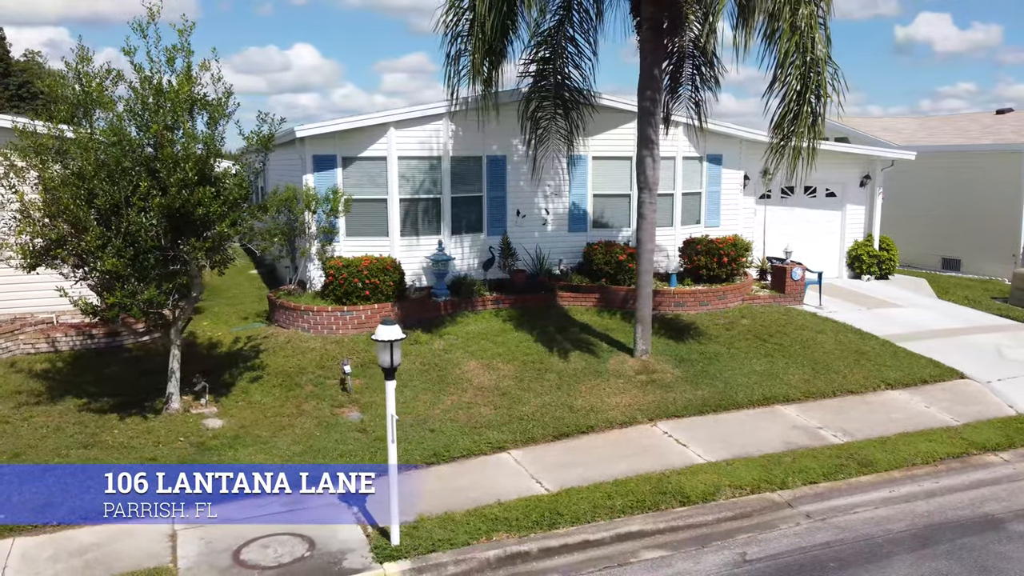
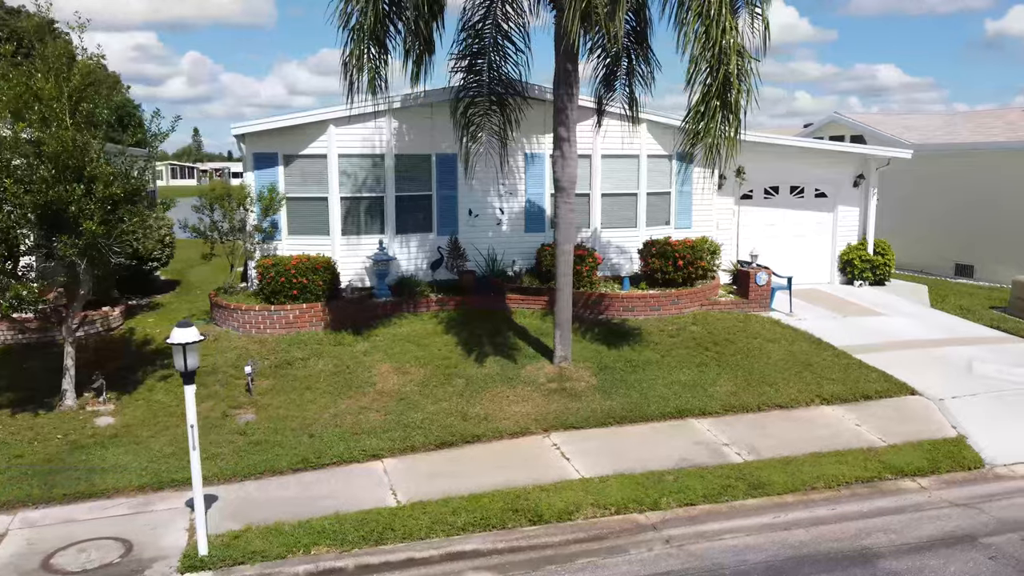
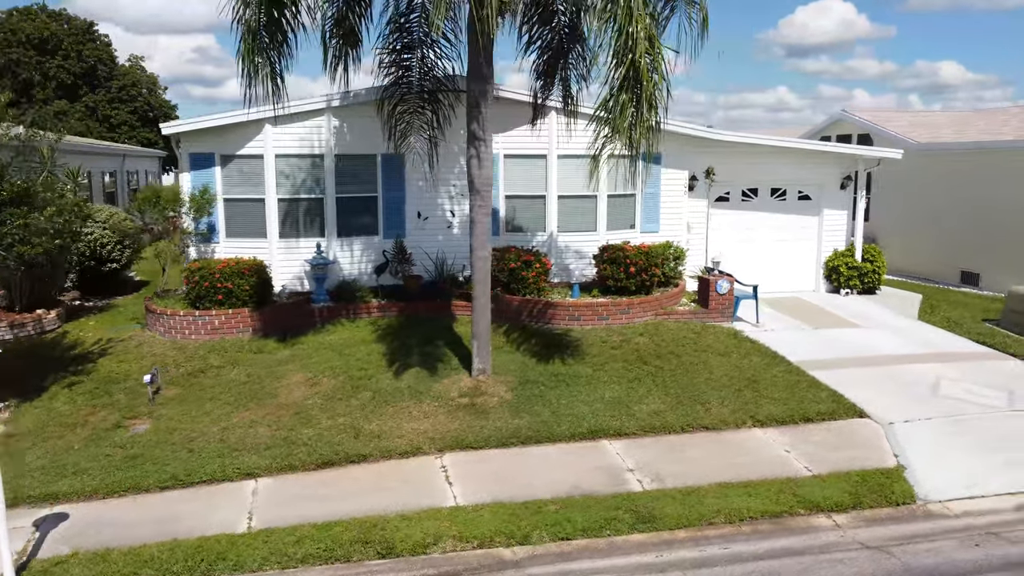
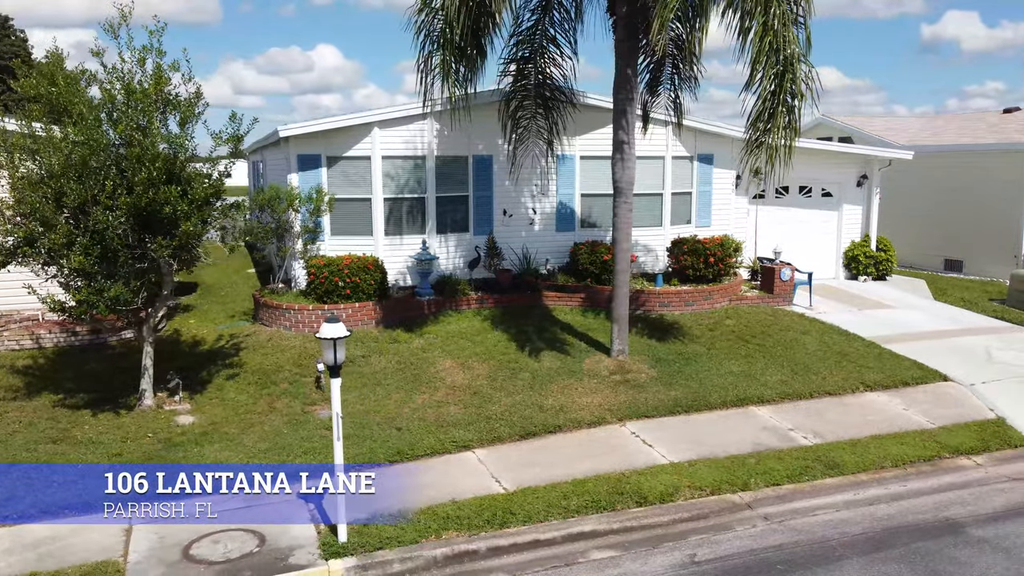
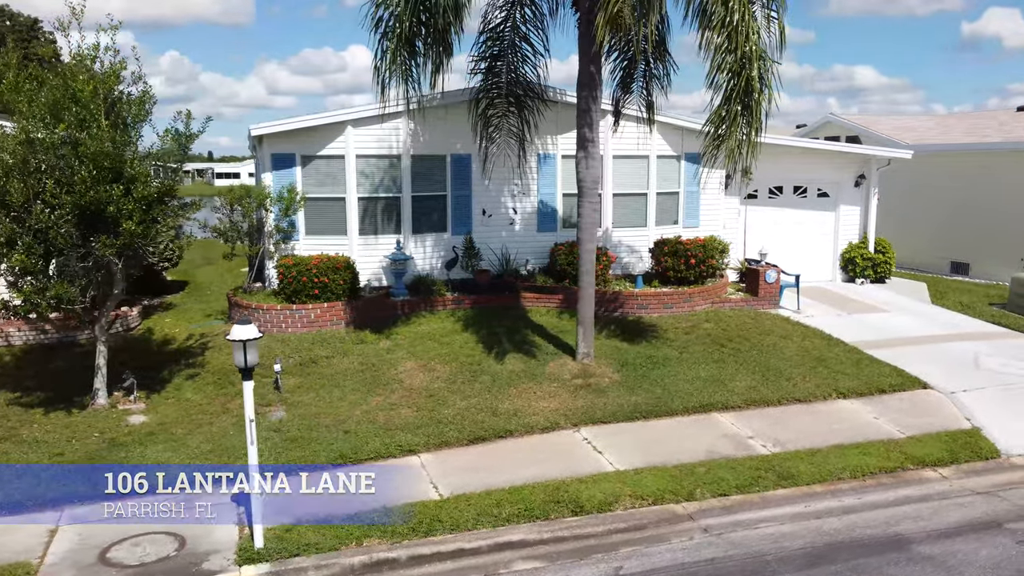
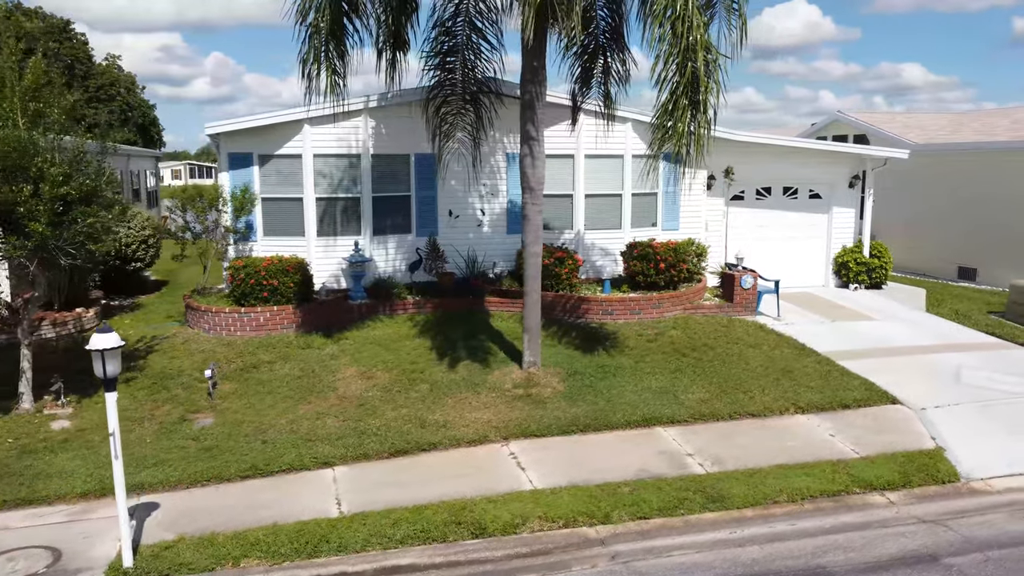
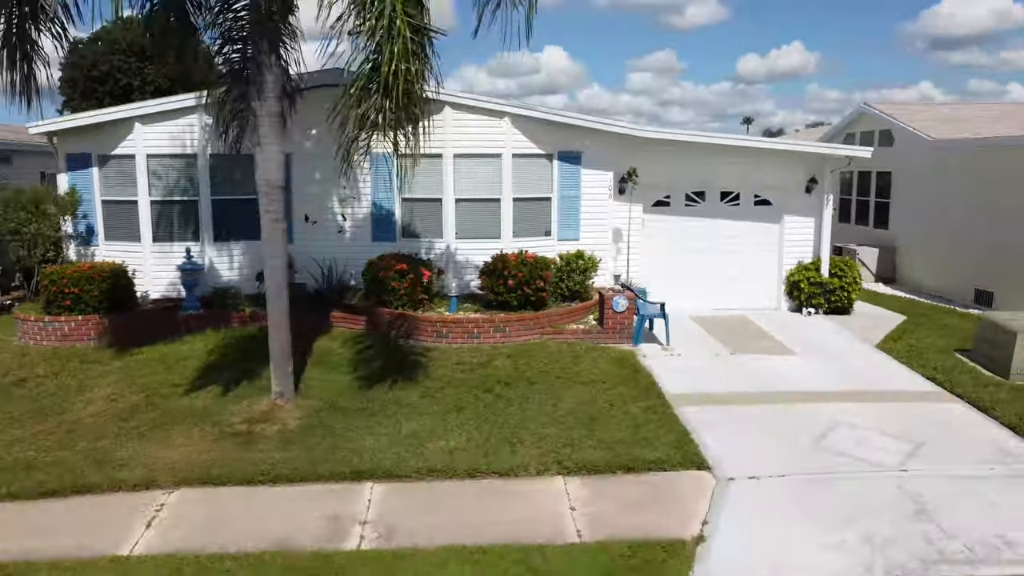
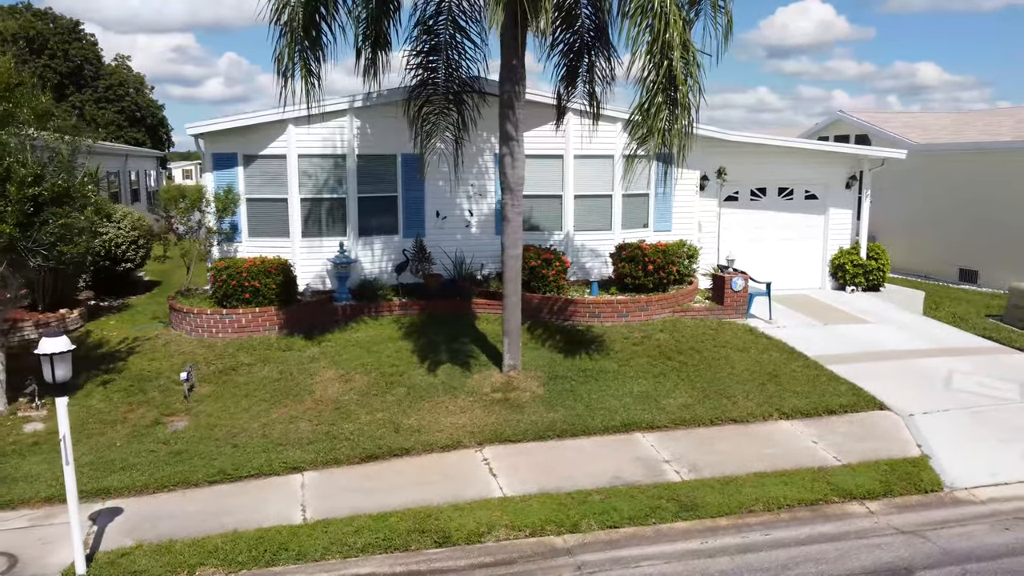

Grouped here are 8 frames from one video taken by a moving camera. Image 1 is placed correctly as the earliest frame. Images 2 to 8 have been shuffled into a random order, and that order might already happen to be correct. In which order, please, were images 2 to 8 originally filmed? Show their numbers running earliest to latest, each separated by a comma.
4, 5, 2, 6, 8, 3, 7
